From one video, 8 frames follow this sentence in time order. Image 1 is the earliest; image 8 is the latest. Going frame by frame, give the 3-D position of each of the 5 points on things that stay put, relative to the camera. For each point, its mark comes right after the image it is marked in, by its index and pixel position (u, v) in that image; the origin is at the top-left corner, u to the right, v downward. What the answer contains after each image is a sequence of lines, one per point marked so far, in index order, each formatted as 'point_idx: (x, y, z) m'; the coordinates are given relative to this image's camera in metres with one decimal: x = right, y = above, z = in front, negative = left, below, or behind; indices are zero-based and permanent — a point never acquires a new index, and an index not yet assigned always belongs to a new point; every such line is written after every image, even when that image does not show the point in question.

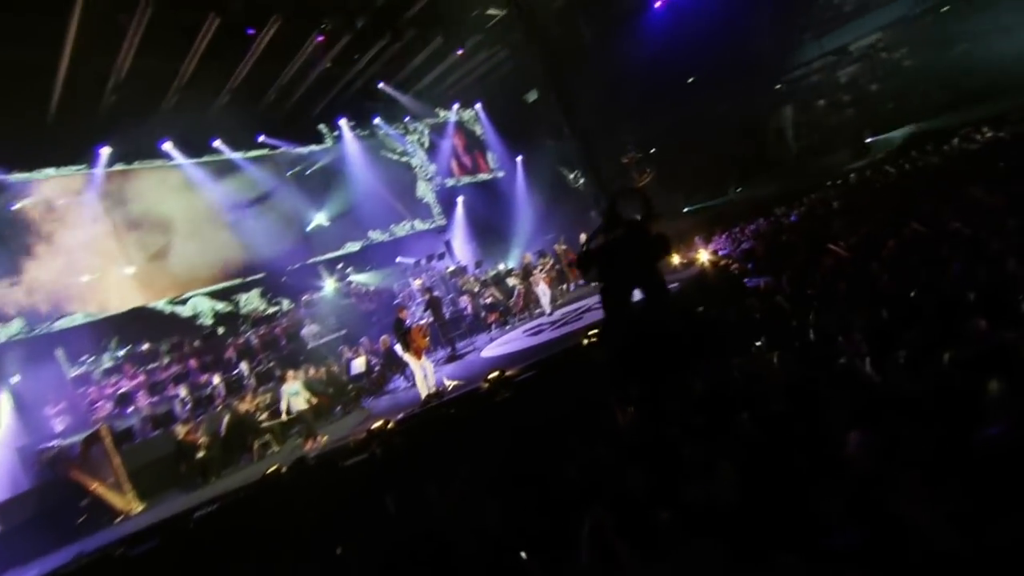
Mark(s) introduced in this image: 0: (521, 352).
0: (+0.2, -0.8, +6.5) m
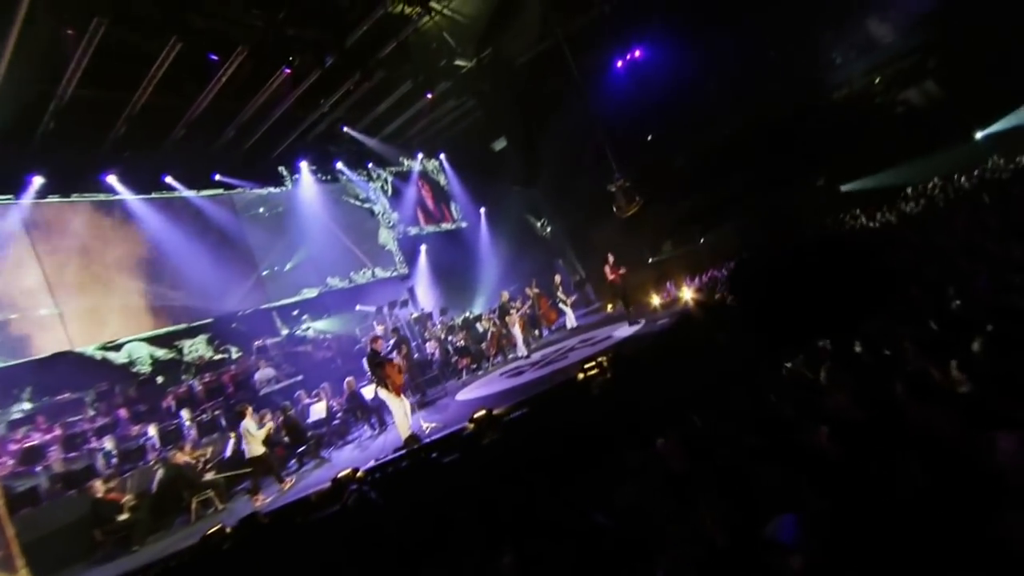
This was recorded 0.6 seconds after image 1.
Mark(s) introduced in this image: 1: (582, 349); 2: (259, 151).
0: (-0.1, -1.2, +6.0) m
1: (+0.9, -0.7, +6.5) m
2: (-5.4, +2.9, +11.6) m
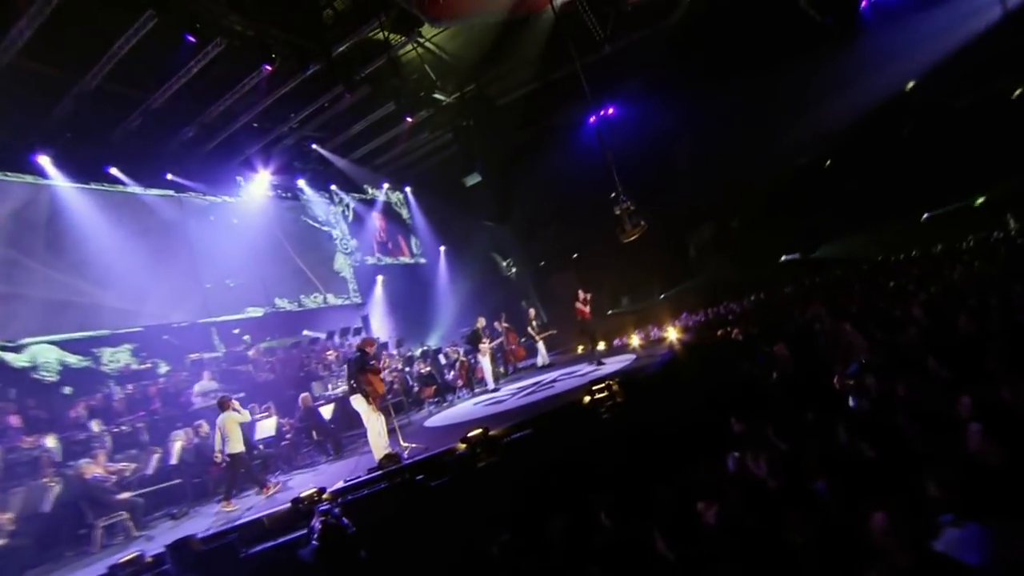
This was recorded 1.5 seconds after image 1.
0: (-0.3, -1.4, +5.4) m
1: (+0.7, -1.1, +6.1) m
2: (-5.9, +2.7, +10.8) m
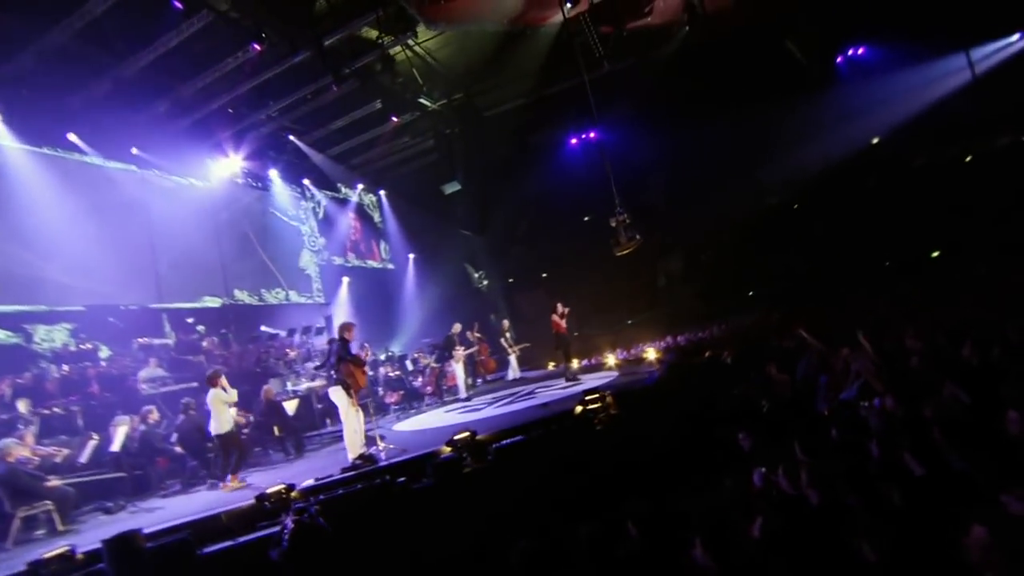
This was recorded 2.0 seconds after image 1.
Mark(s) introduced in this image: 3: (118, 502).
0: (-0.5, -1.4, +5.1) m
1: (+0.4, -1.2, +5.9) m
2: (-6.2, +2.9, +10.3) m
3: (-4.2, -2.3, +5.7) m
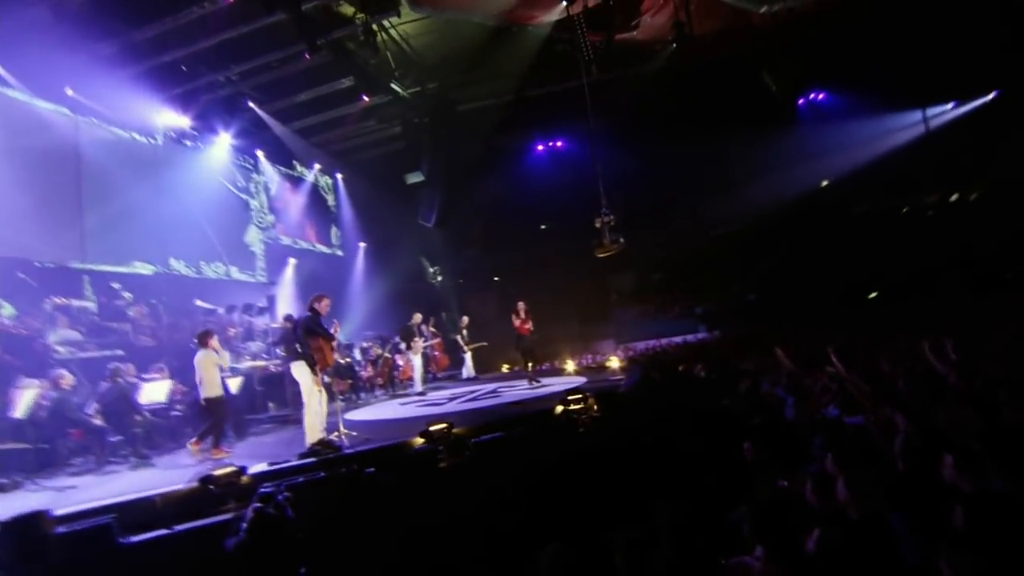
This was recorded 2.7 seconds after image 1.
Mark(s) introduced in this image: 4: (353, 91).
0: (-0.9, -1.2, +4.8) m
1: (0.0, -1.1, +5.6) m
2: (-6.6, +3.6, +9.4) m
3: (-4.7, -1.8, +5.0) m
4: (-3.4, +4.2, +11.4) m
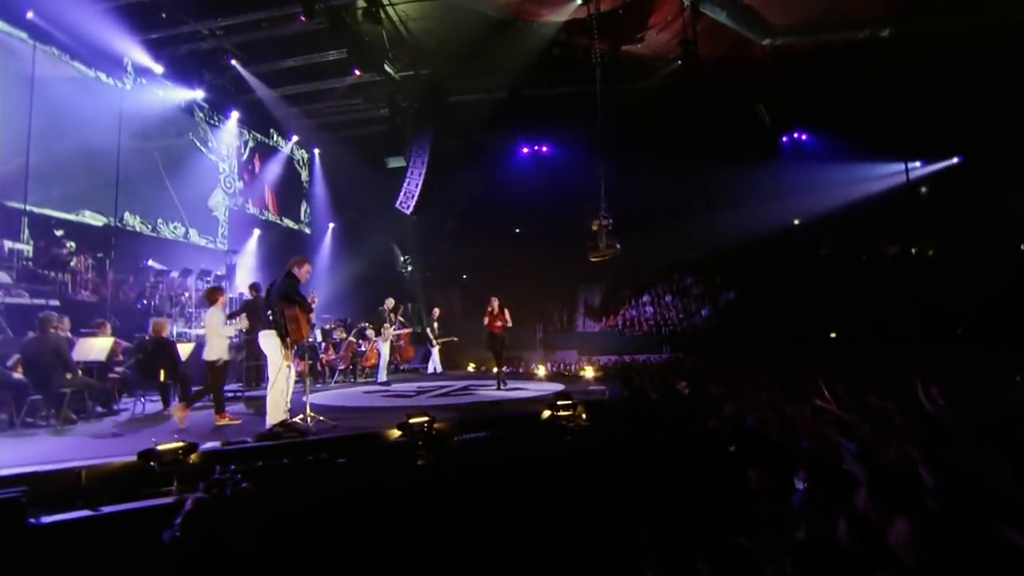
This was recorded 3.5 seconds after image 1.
0: (-1.1, -1.1, +4.5) m
1: (-0.3, -1.1, +5.4) m
2: (-6.5, +4.3, +8.8) m
3: (-4.9, -1.2, +4.4) m
4: (-3.5, +4.6, +10.9) m
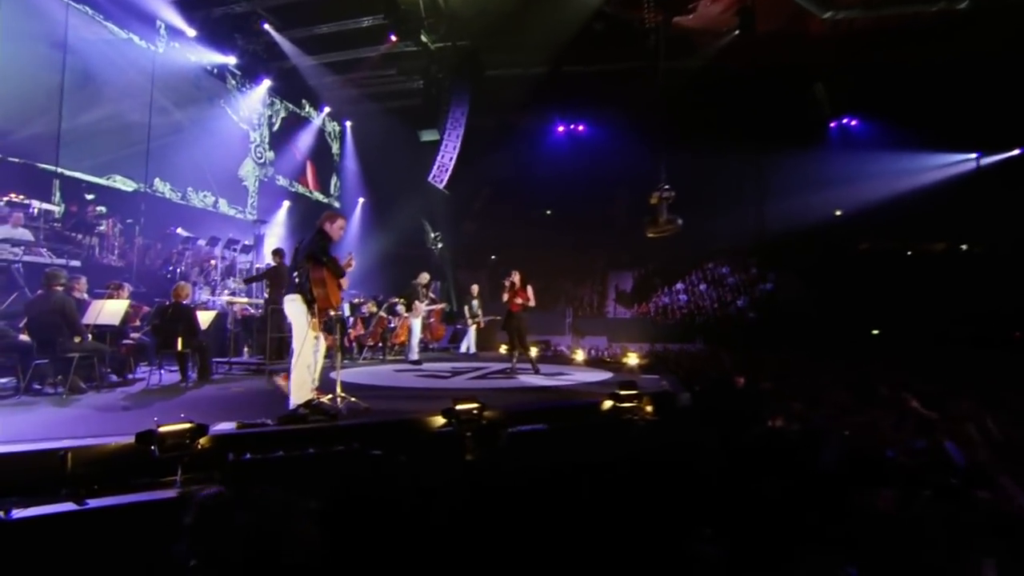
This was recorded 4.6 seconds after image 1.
0: (-0.8, -0.8, +4.1) m
1: (+0.1, -0.8, +5.0) m
2: (-5.8, +4.9, +8.5) m
3: (-4.6, -0.8, +4.2) m
4: (-2.6, +5.0, +10.5) m
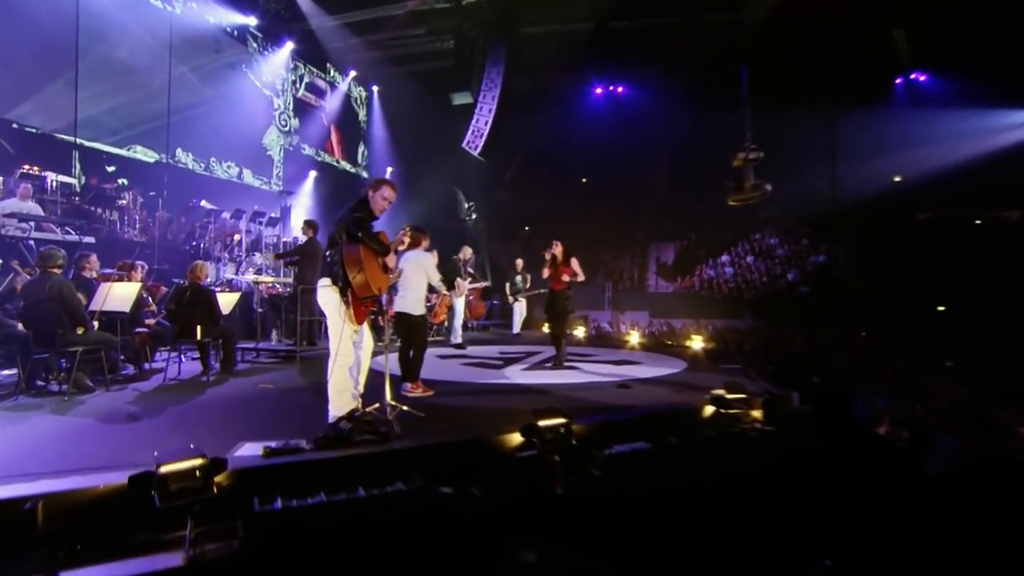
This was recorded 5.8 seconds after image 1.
0: (-0.4, -0.7, +3.6) m
1: (+0.5, -0.6, +4.5) m
2: (-5.2, +5.2, +7.9) m
3: (-4.2, -0.7, +3.9) m
4: (-2.0, +5.5, +9.8) m
